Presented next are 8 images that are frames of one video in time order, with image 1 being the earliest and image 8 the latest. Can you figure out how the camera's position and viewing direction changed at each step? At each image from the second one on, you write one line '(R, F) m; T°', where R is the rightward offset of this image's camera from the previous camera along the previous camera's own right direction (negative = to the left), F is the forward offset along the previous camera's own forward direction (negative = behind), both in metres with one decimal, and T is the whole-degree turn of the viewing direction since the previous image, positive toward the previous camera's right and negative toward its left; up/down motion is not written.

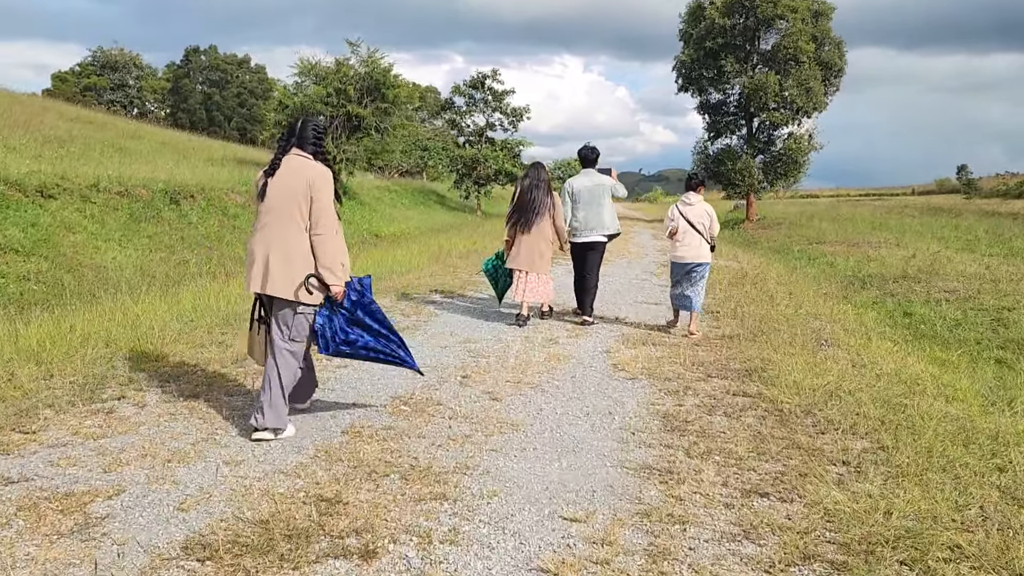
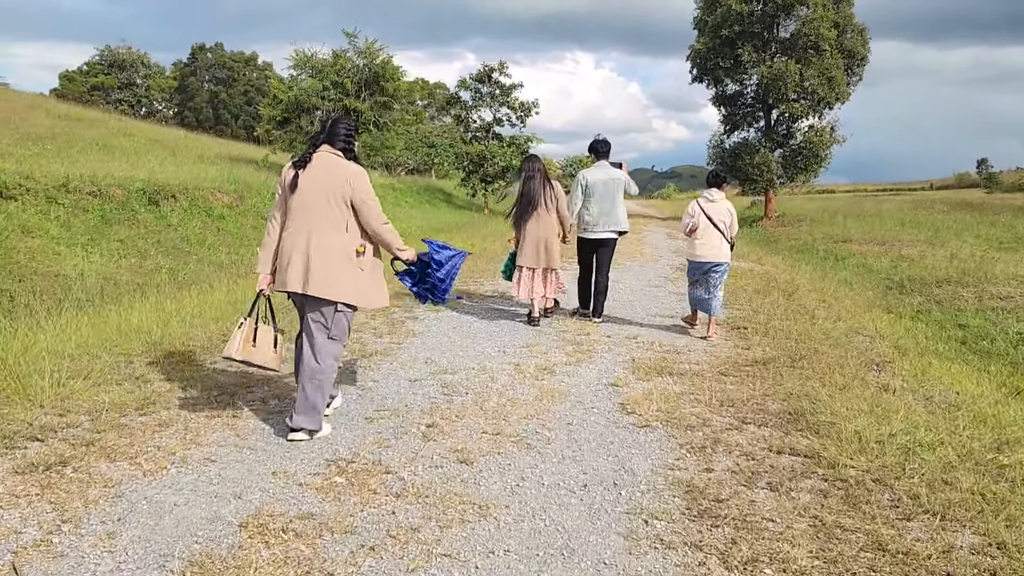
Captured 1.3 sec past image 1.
(+0.2, +1.3) m; -1°
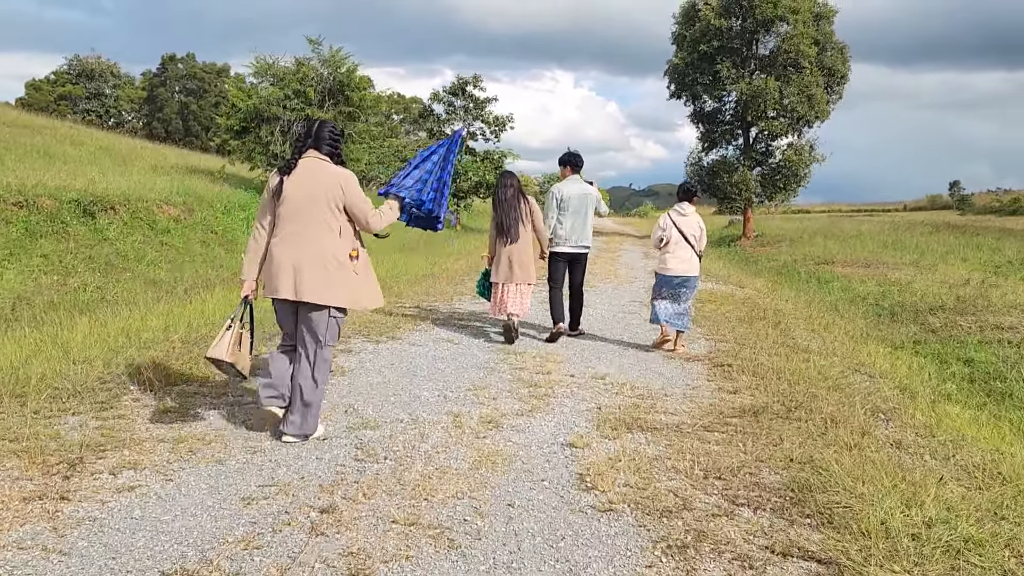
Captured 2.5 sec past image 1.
(+0.2, +1.1) m; +2°
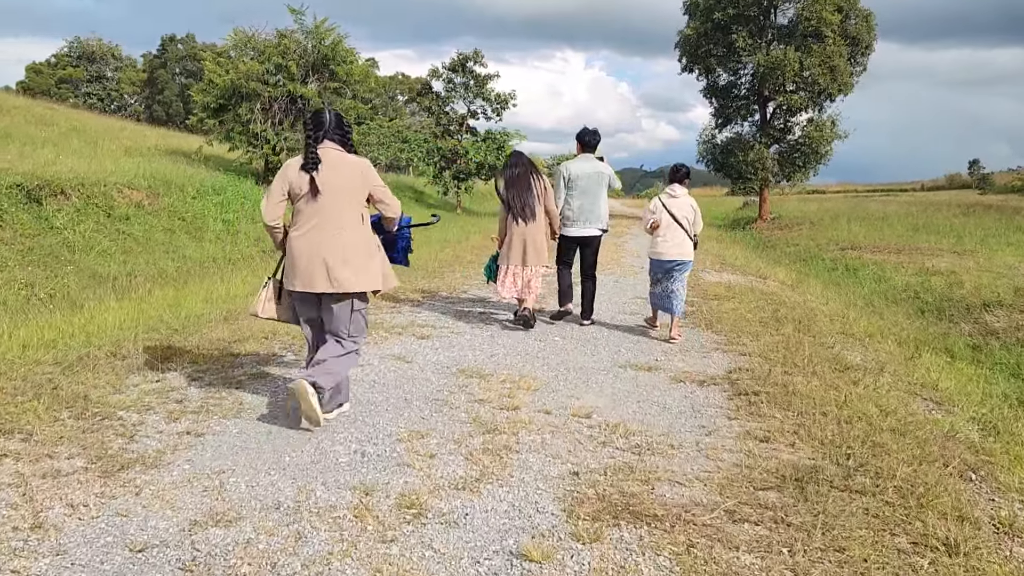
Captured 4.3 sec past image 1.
(+0.3, +1.6) m; -1°
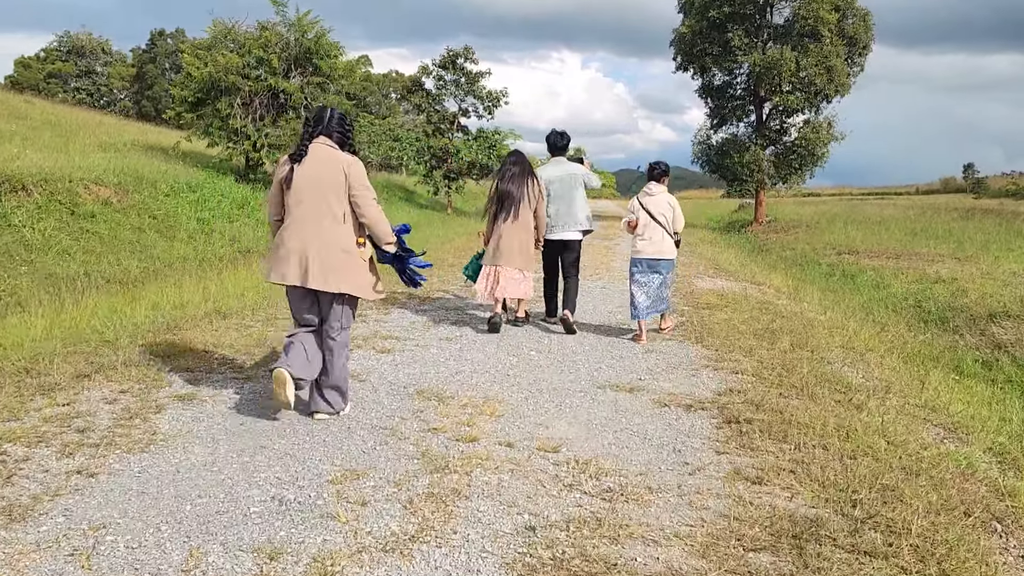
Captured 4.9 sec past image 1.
(+0.2, +0.6) m; 0°
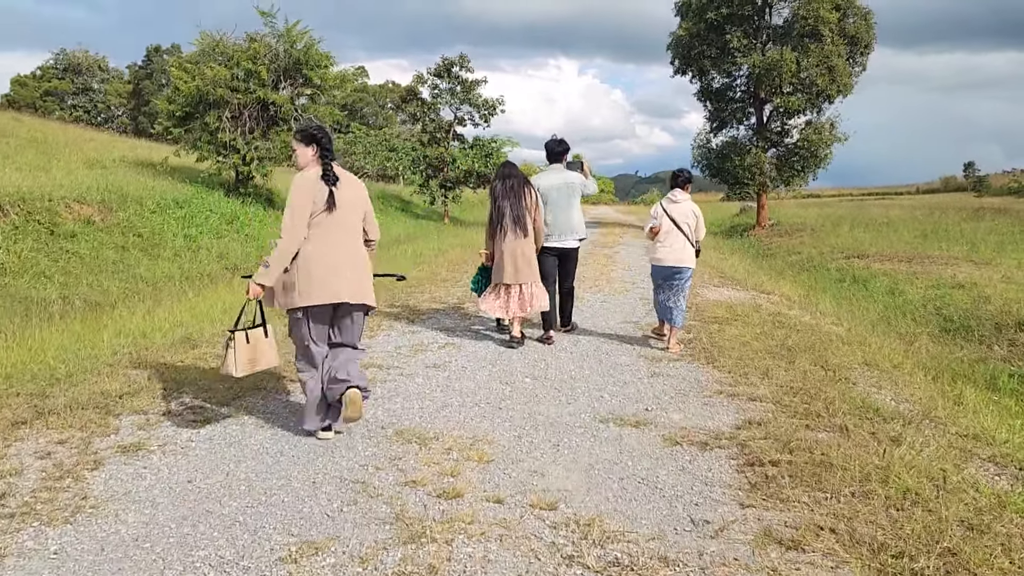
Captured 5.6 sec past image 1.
(+0.1, +0.6) m; 0°
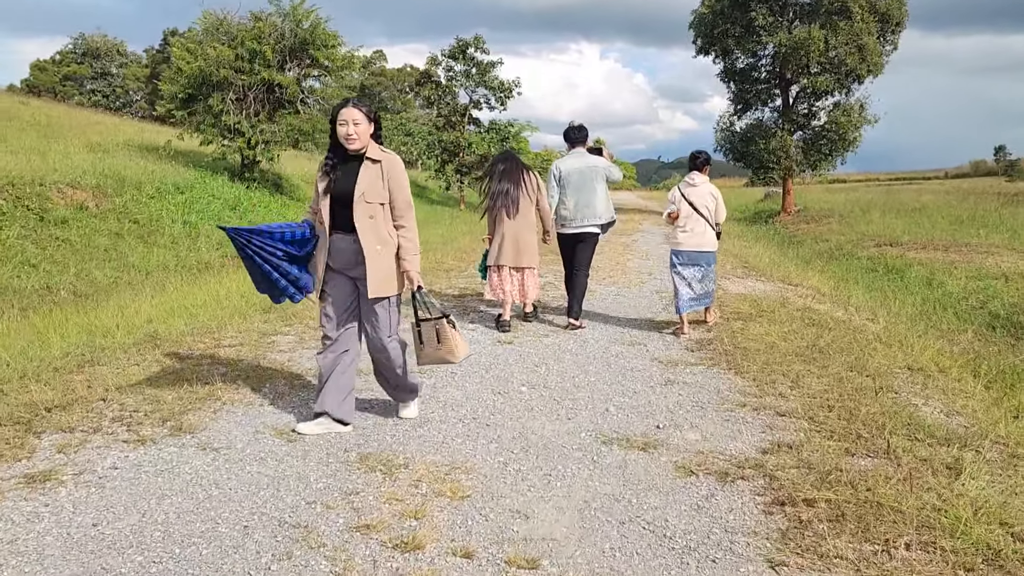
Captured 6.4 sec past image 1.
(+0.2, +0.7) m; -1°
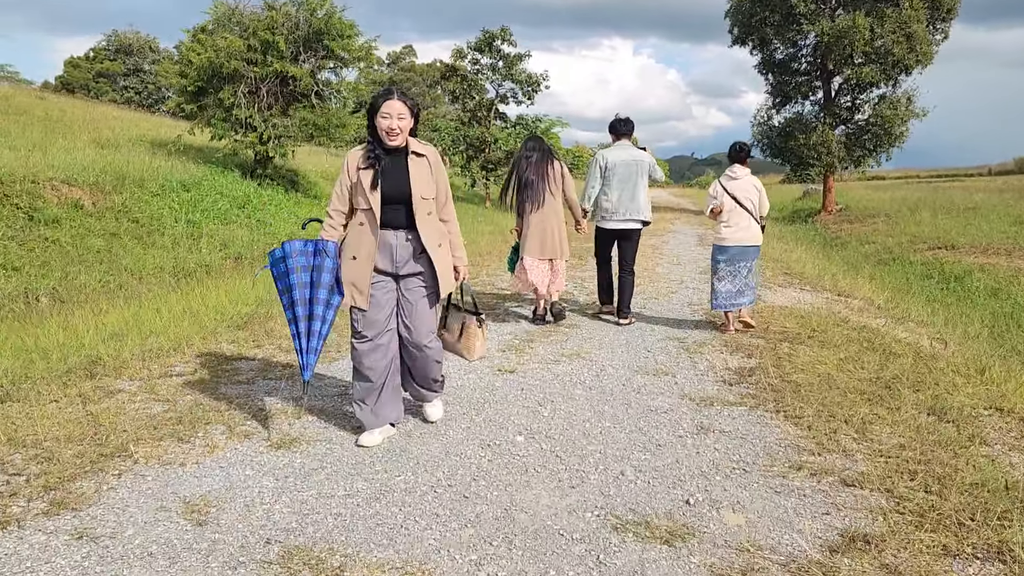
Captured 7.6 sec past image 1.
(+0.2, +1.0) m; -2°
